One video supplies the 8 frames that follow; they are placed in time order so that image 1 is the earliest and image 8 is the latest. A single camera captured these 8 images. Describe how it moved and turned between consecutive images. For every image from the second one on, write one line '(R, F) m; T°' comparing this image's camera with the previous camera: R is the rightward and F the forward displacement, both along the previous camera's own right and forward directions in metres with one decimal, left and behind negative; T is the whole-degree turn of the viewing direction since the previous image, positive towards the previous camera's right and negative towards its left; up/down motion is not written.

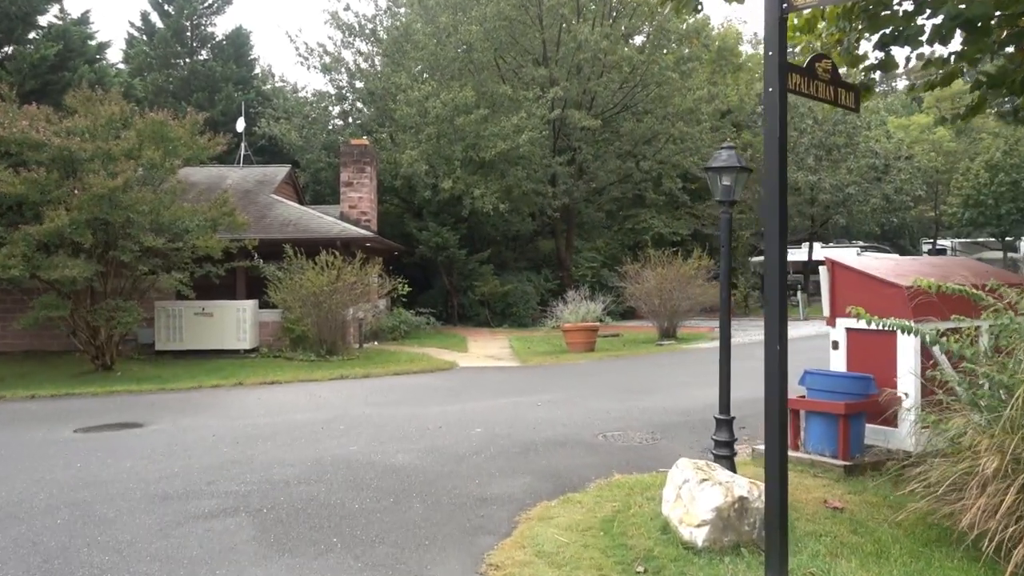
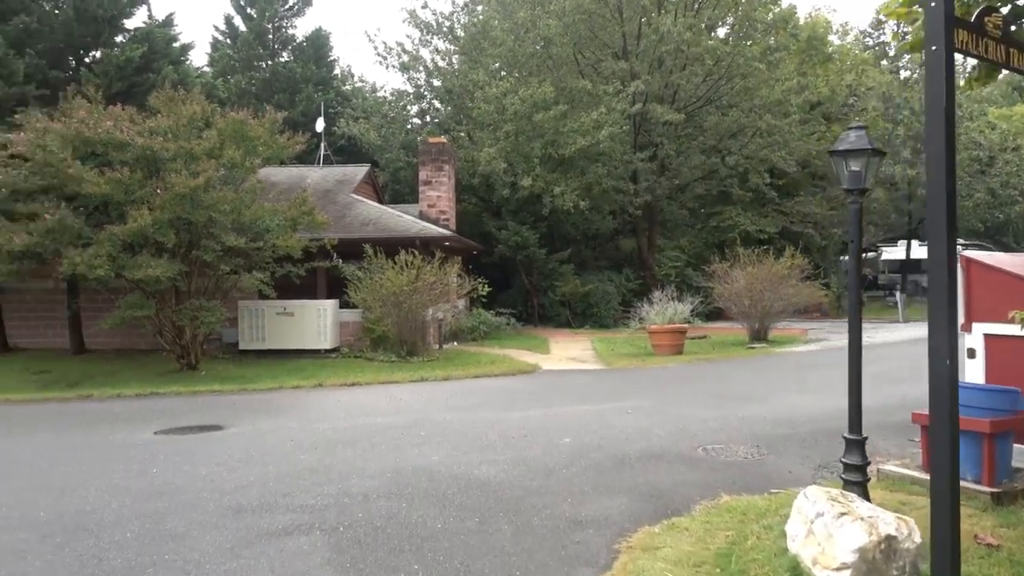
(-0.1, +0.5) m; -5°
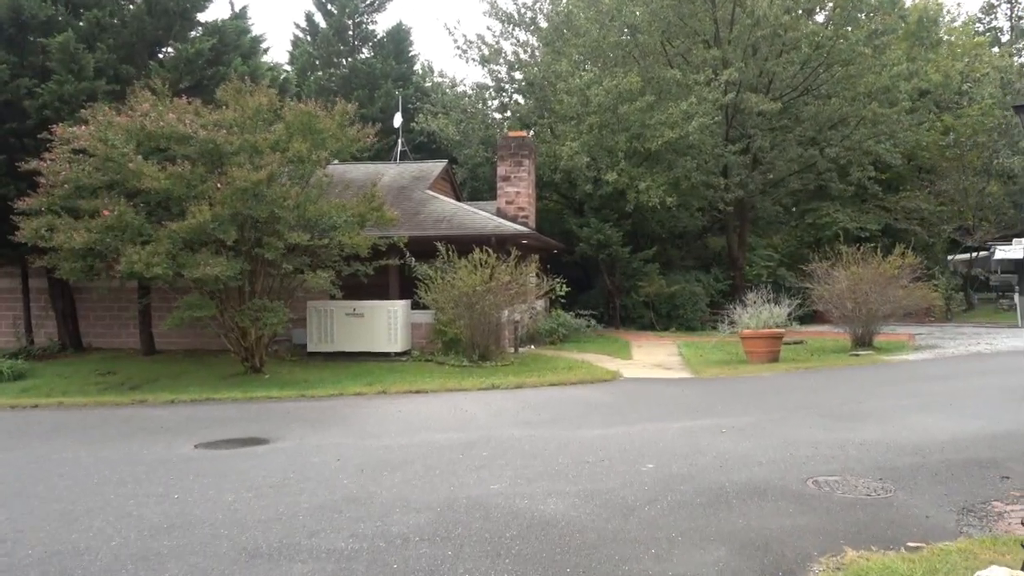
(+0.1, +1.1) m; -6°
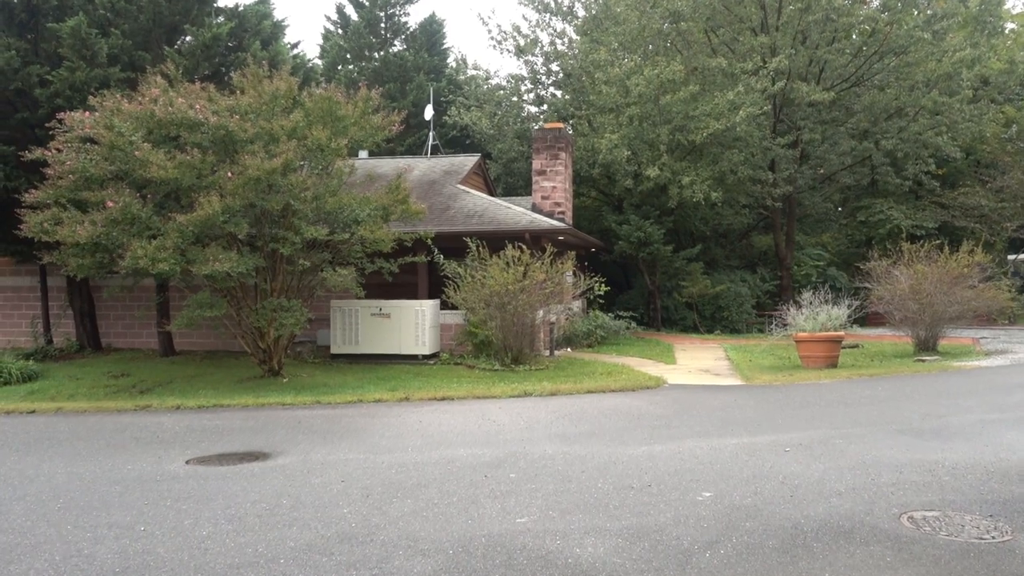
(0.0, +1.1) m; -3°
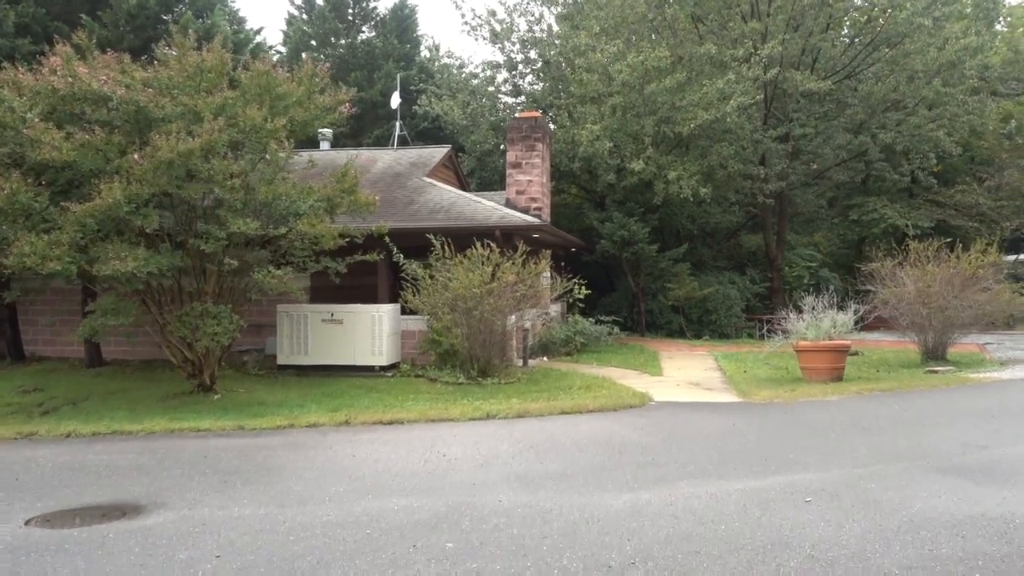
(+0.3, +1.7) m; +1°
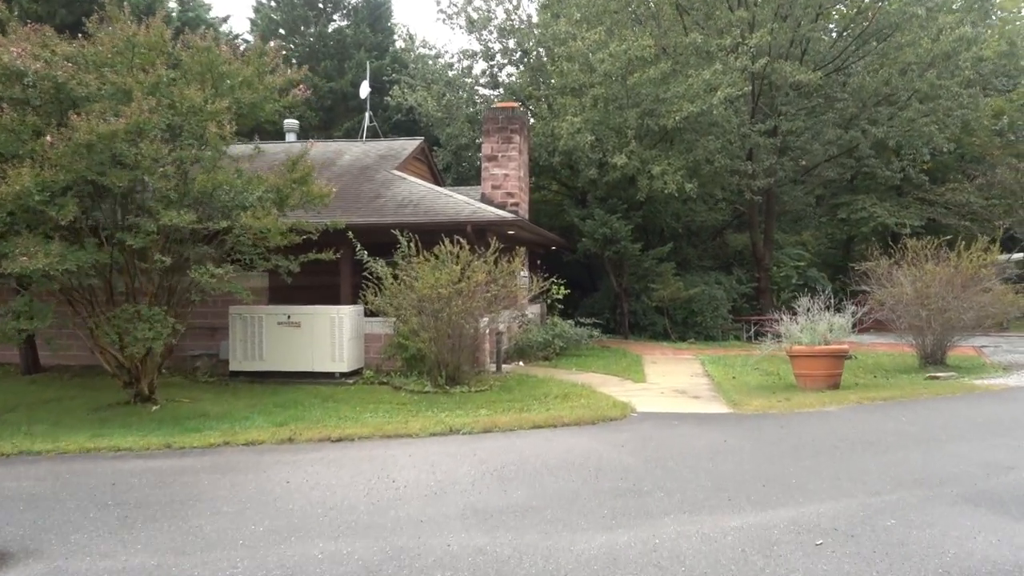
(+0.2, +1.0) m; +1°
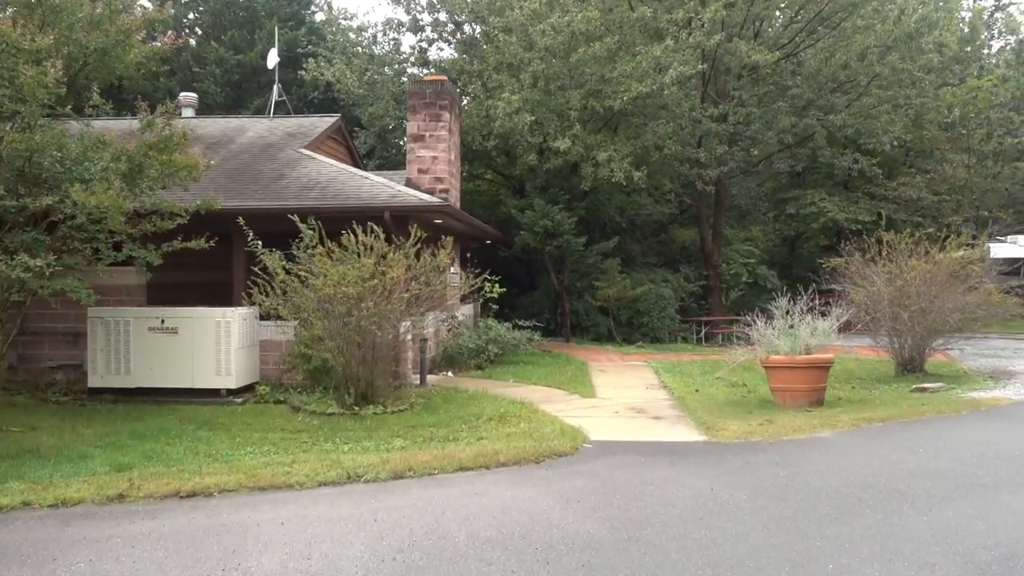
(+0.1, +2.1) m; +4°
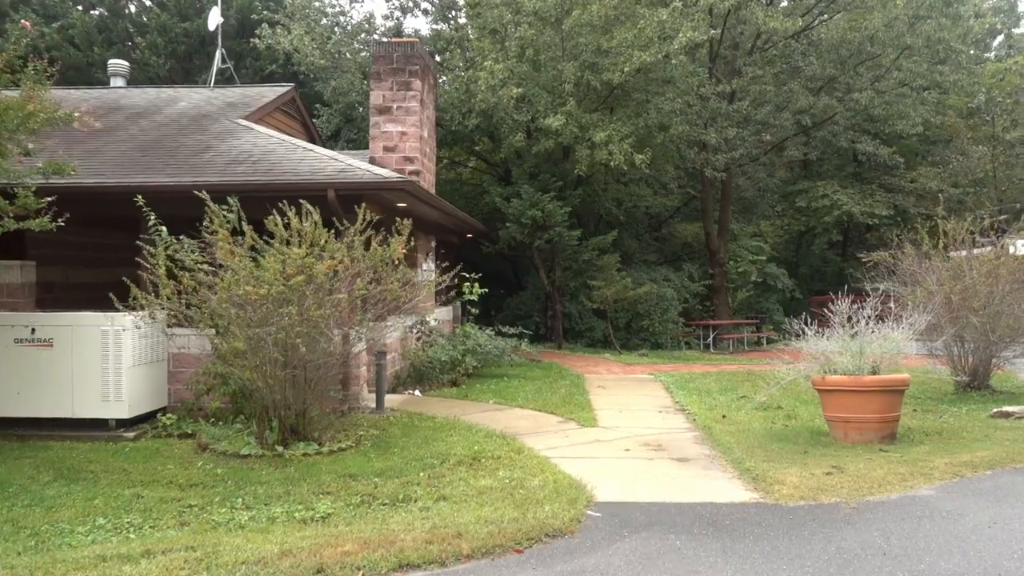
(+0.1, +2.4) m; +1°
